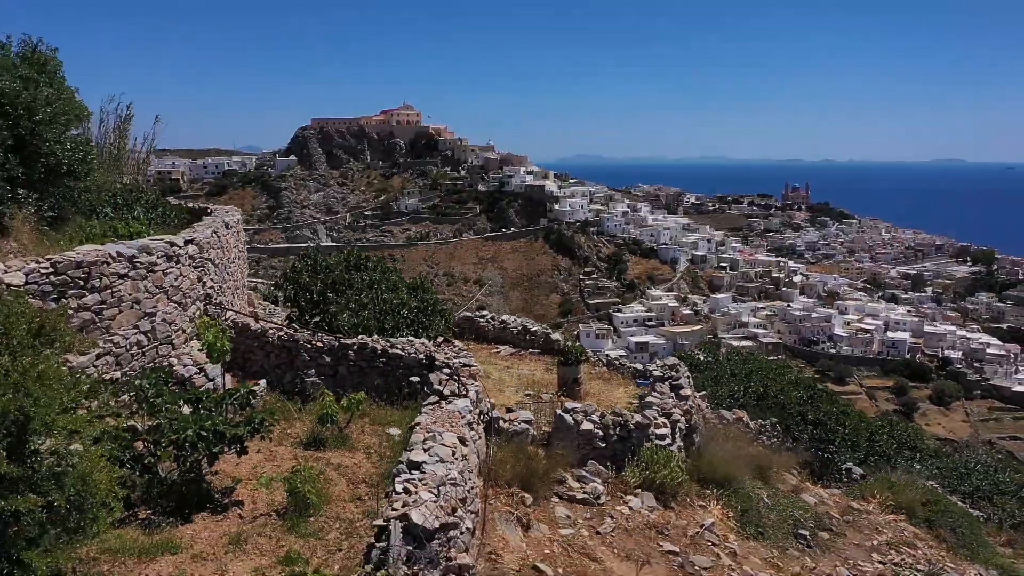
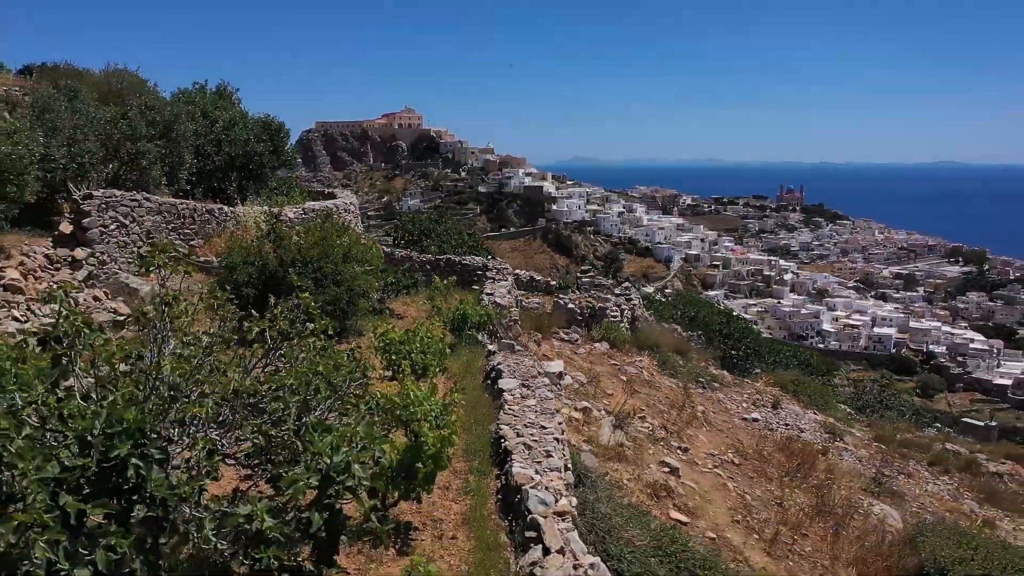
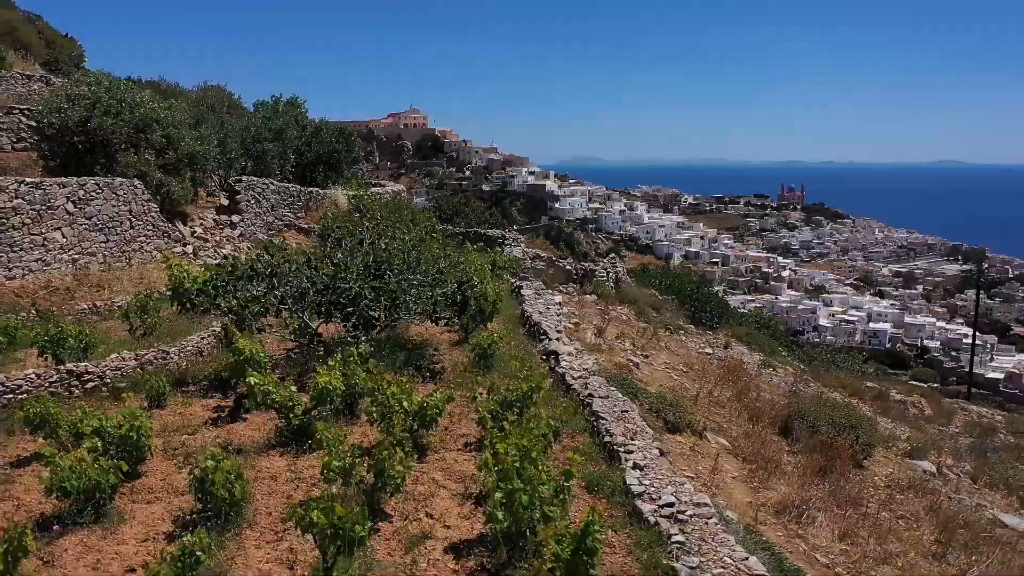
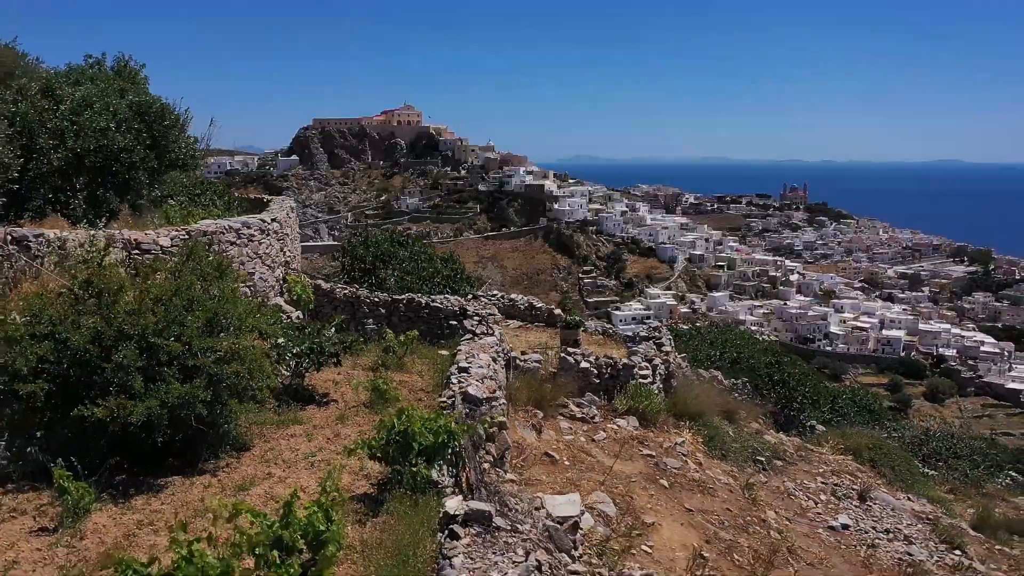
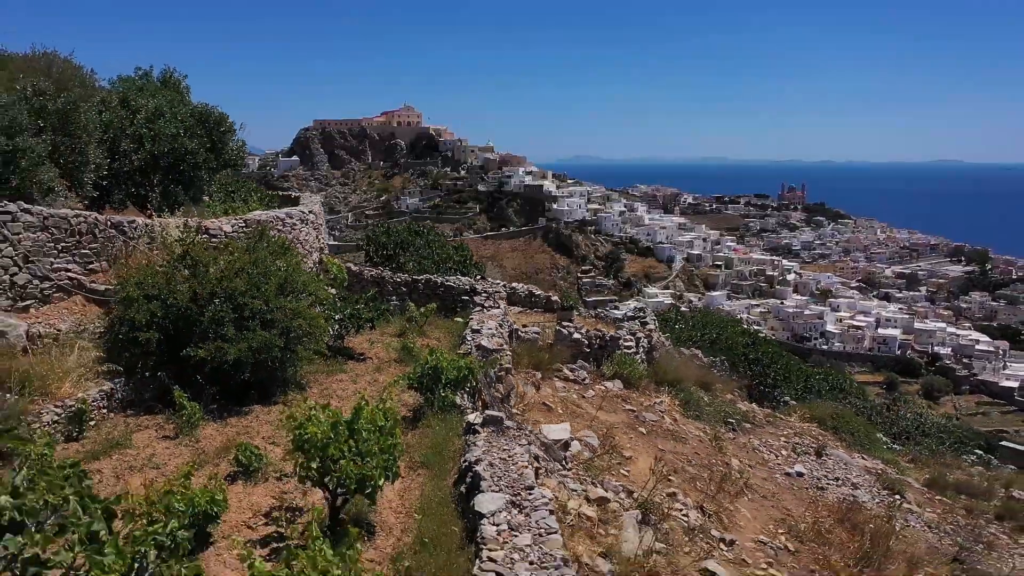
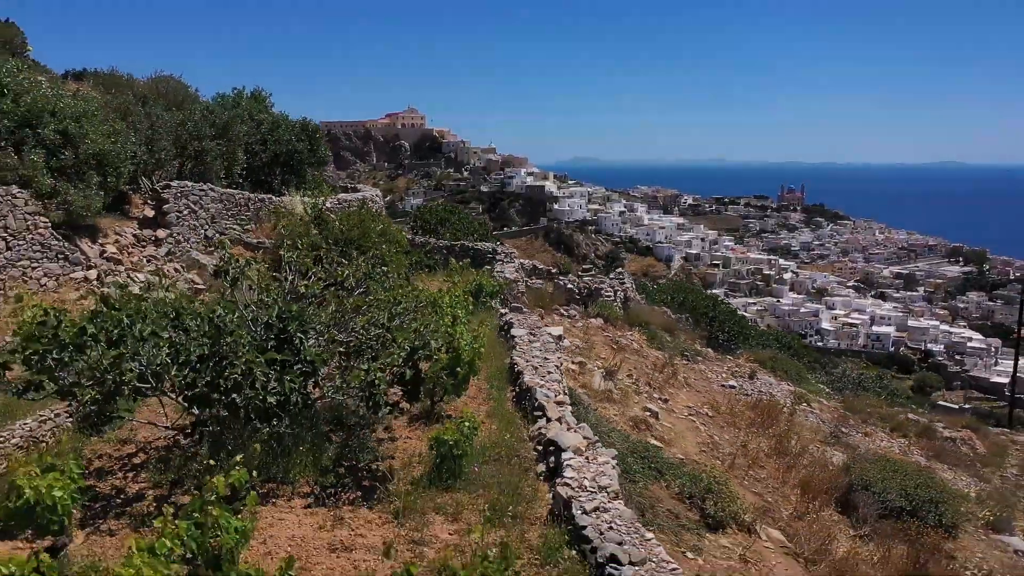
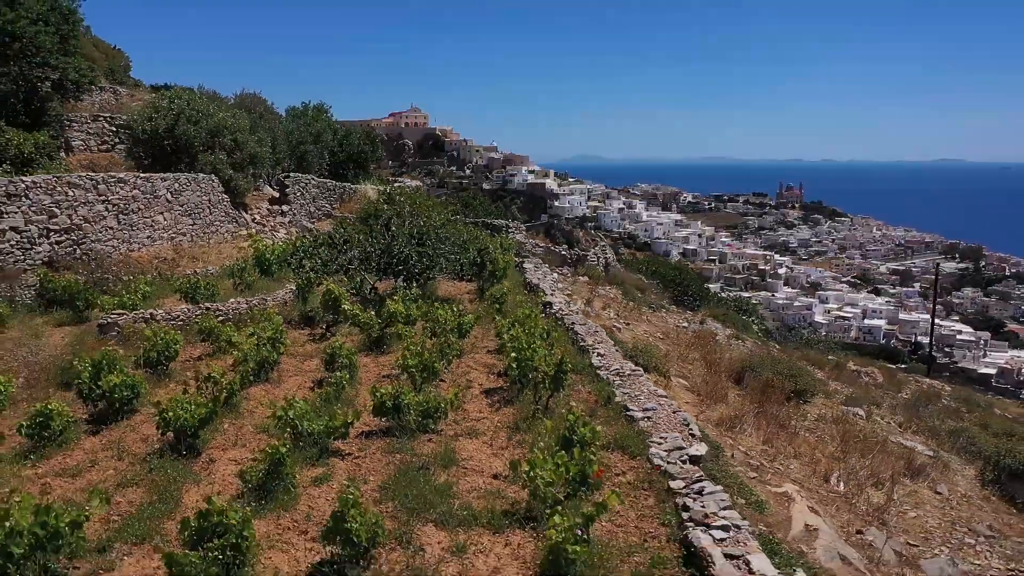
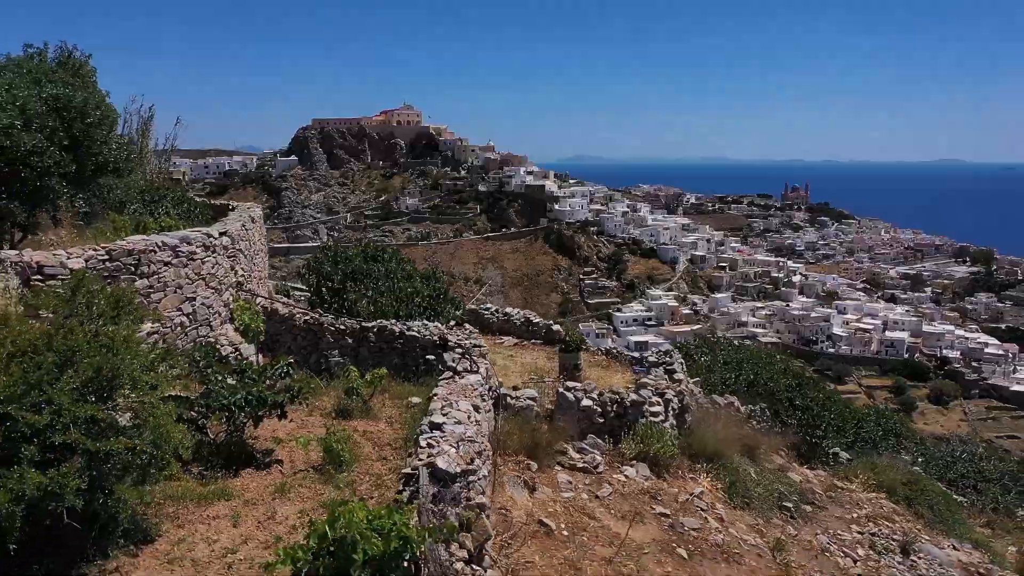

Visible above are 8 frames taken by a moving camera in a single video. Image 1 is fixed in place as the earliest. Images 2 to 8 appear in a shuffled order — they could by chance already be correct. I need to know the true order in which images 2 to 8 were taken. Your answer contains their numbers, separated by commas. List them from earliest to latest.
8, 4, 5, 2, 6, 3, 7
